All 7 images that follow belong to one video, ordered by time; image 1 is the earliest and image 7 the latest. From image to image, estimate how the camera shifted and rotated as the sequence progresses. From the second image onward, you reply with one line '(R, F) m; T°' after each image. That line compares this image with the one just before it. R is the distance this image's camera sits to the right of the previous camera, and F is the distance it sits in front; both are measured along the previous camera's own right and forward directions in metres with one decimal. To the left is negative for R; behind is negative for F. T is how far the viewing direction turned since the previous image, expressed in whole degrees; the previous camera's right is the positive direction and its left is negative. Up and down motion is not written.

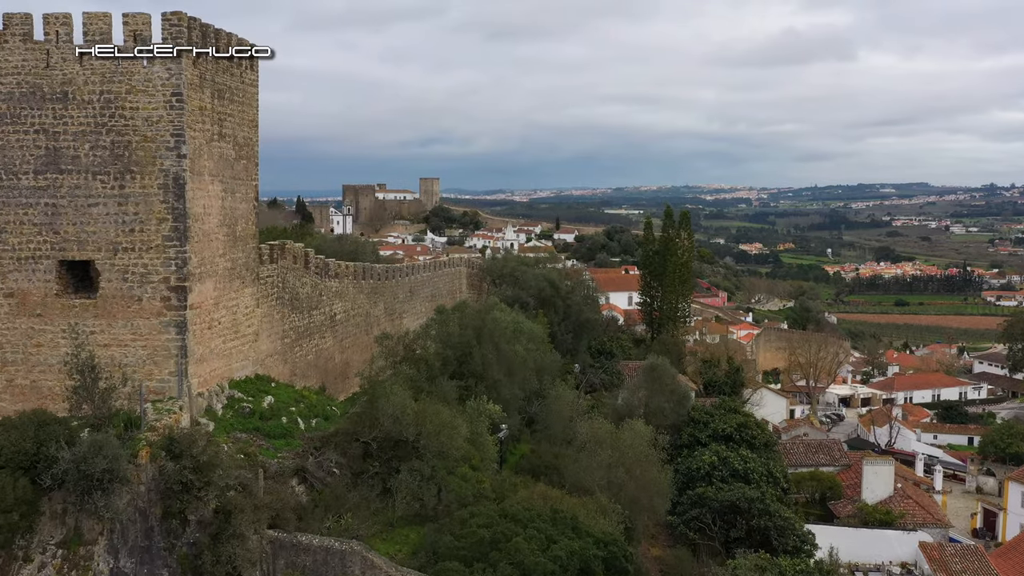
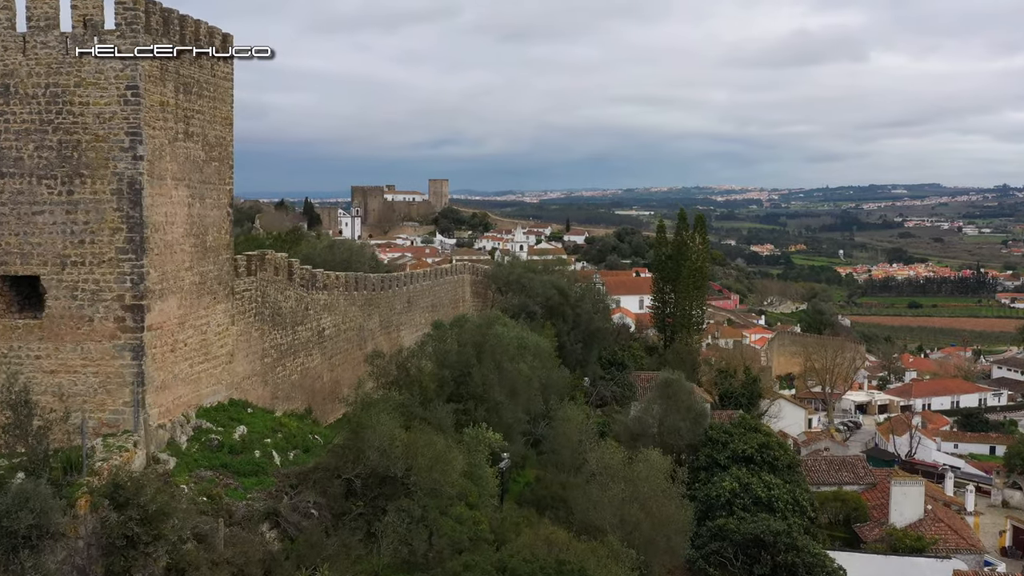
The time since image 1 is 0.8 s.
(+0.1, +1.2) m; 0°
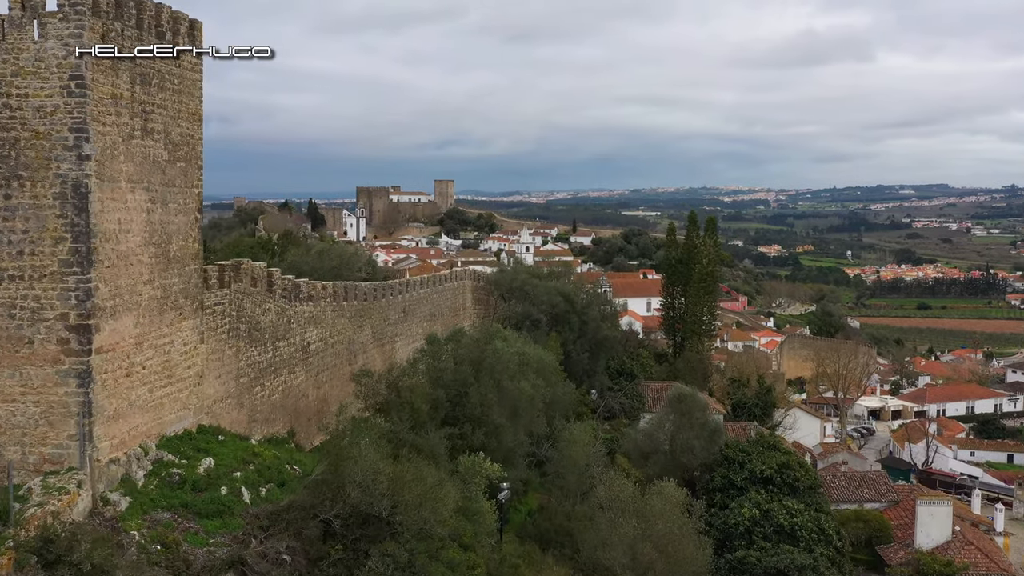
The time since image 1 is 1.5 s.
(+0.1, +1.1) m; 0°
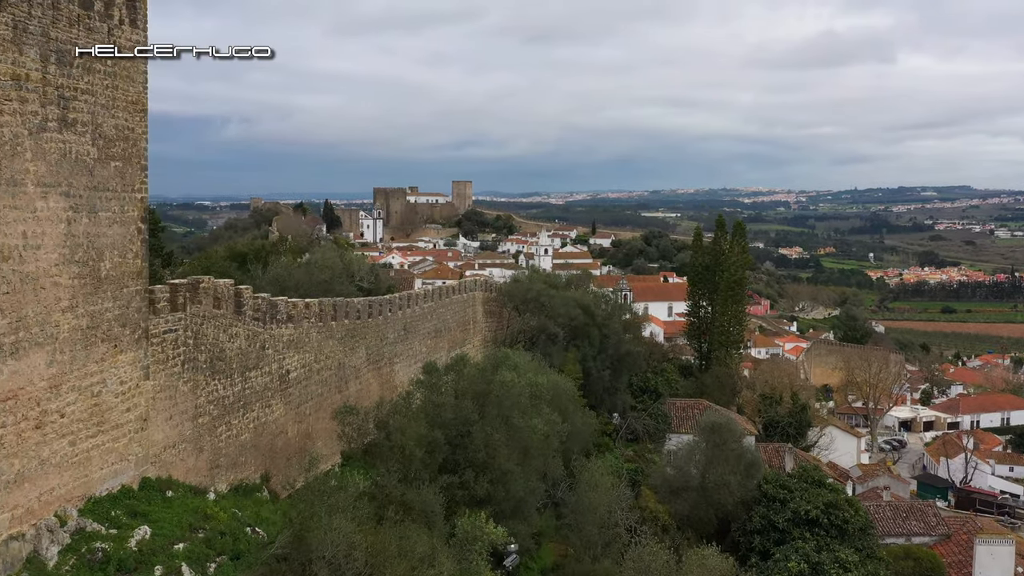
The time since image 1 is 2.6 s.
(+0.1, +1.8) m; -1°
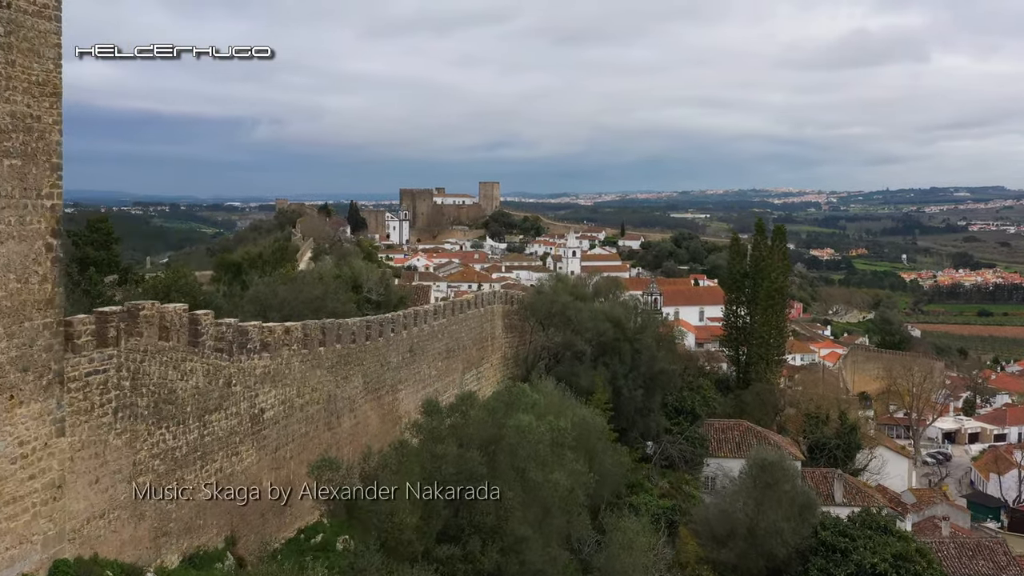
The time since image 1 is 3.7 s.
(+0.1, +1.8) m; -1°
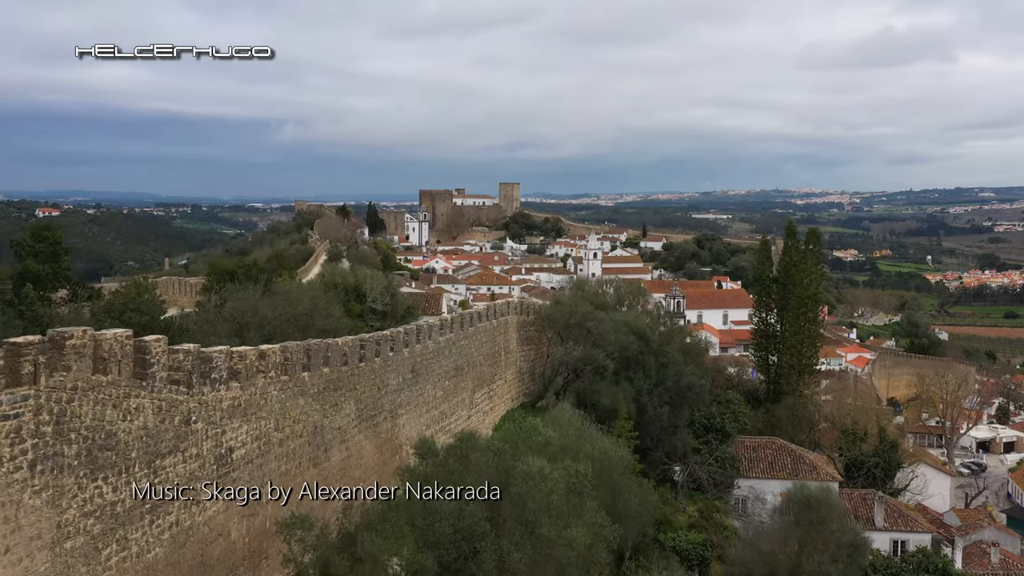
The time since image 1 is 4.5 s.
(+0.1, +1.3) m; -1°
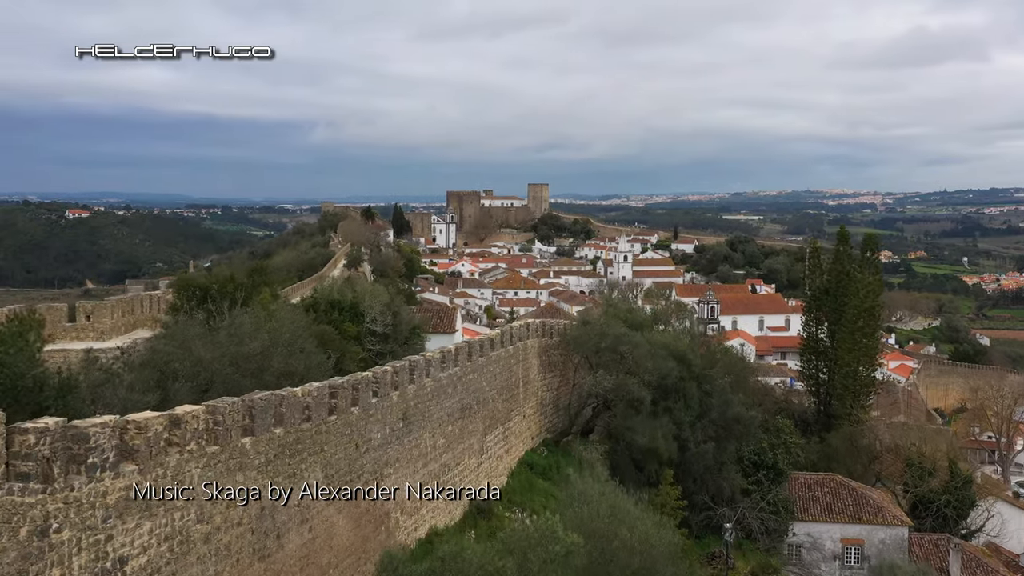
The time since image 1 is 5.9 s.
(+0.1, +2.3) m; -1°
